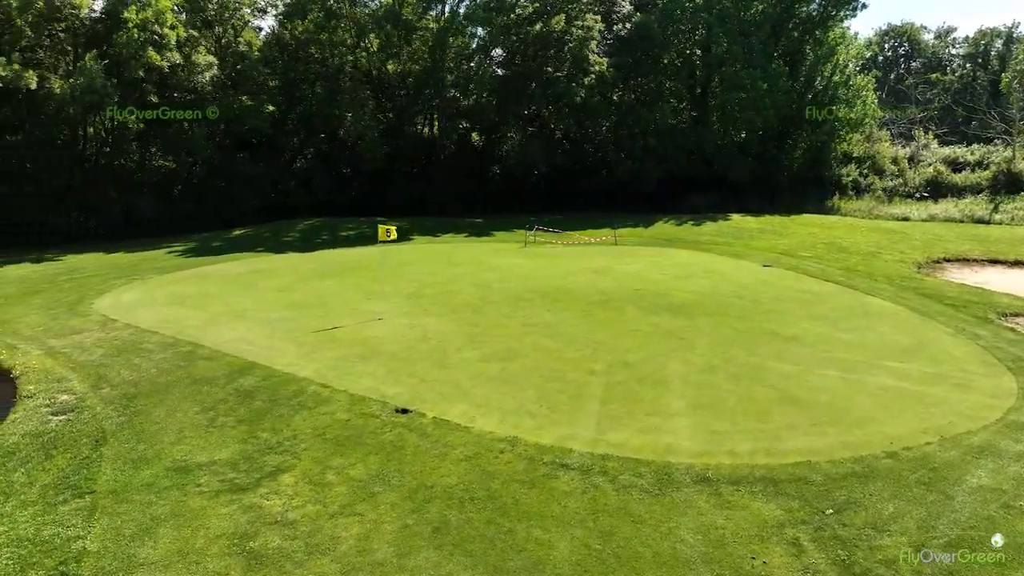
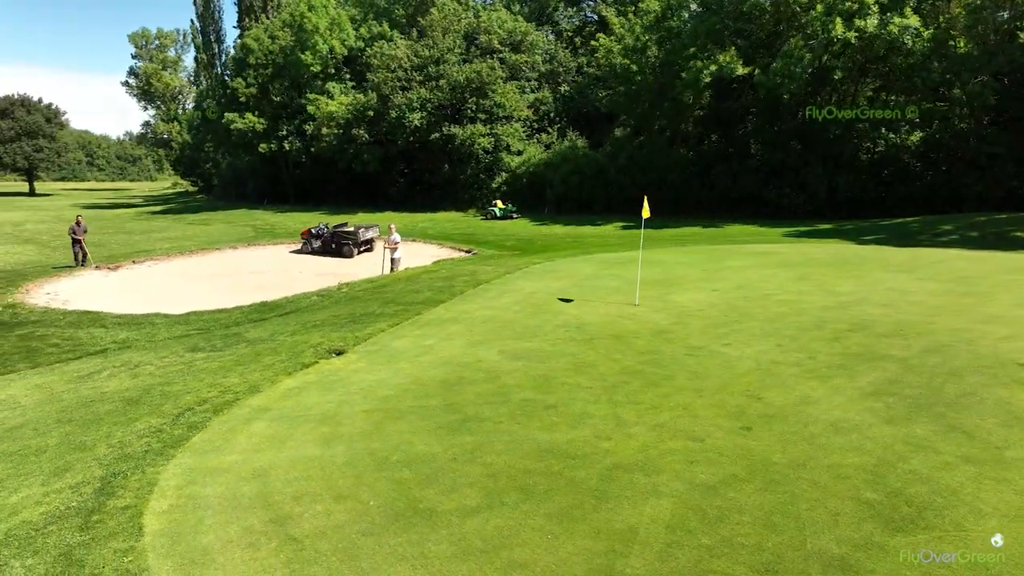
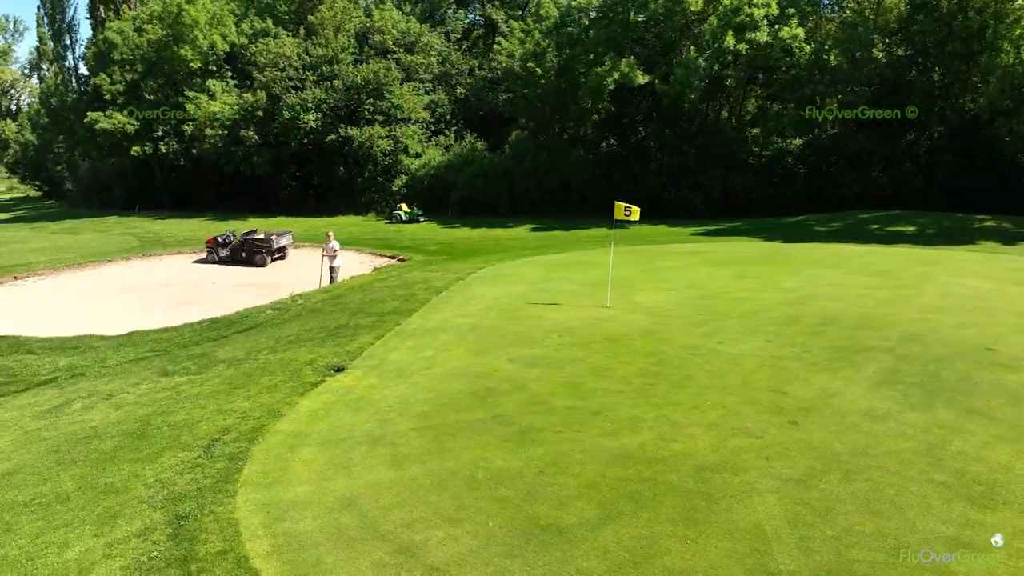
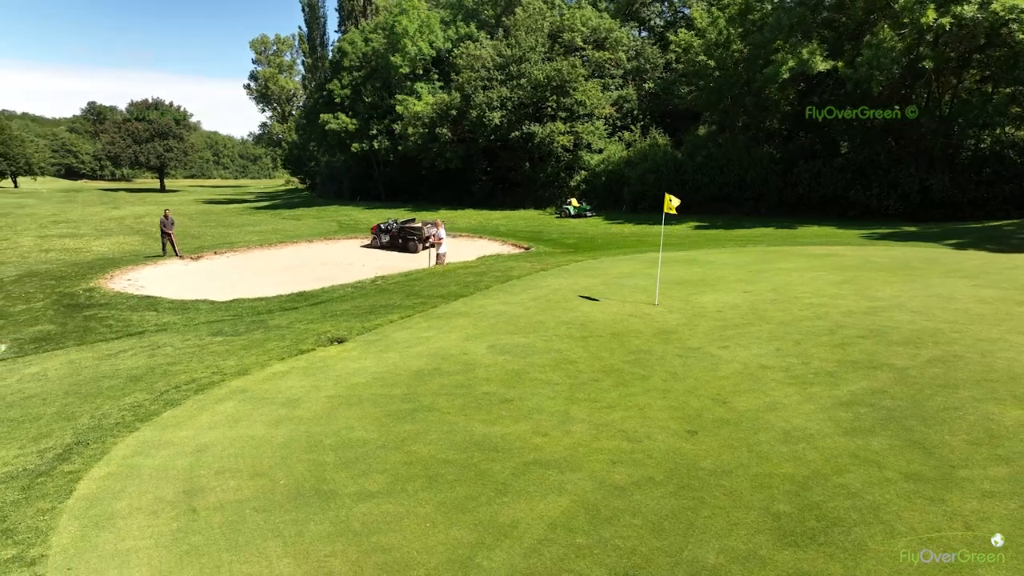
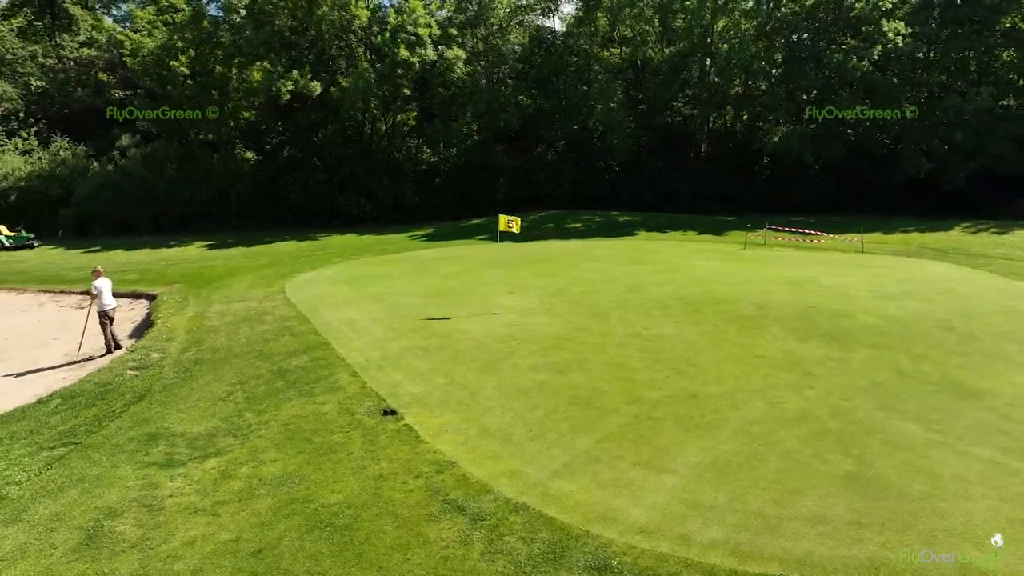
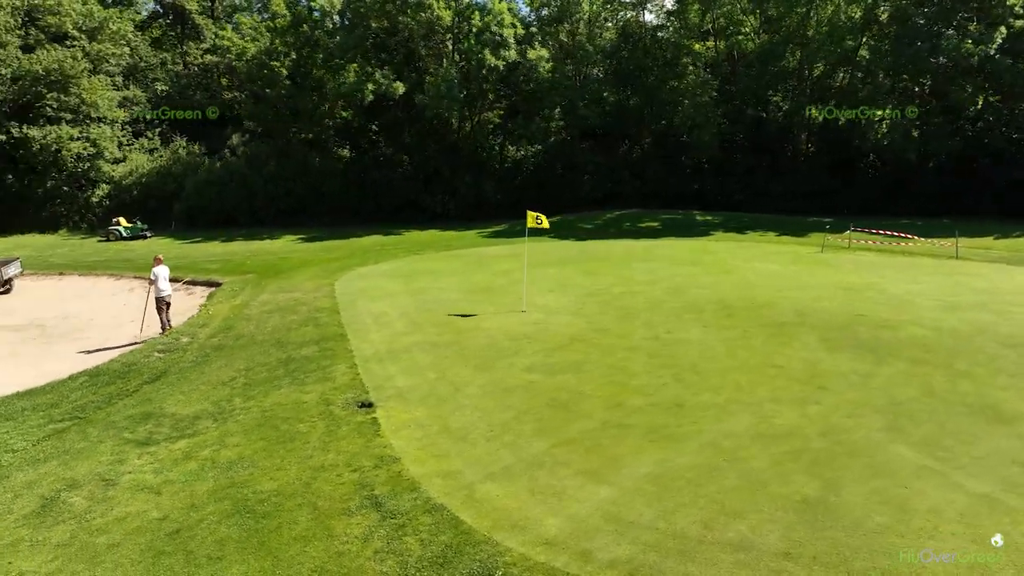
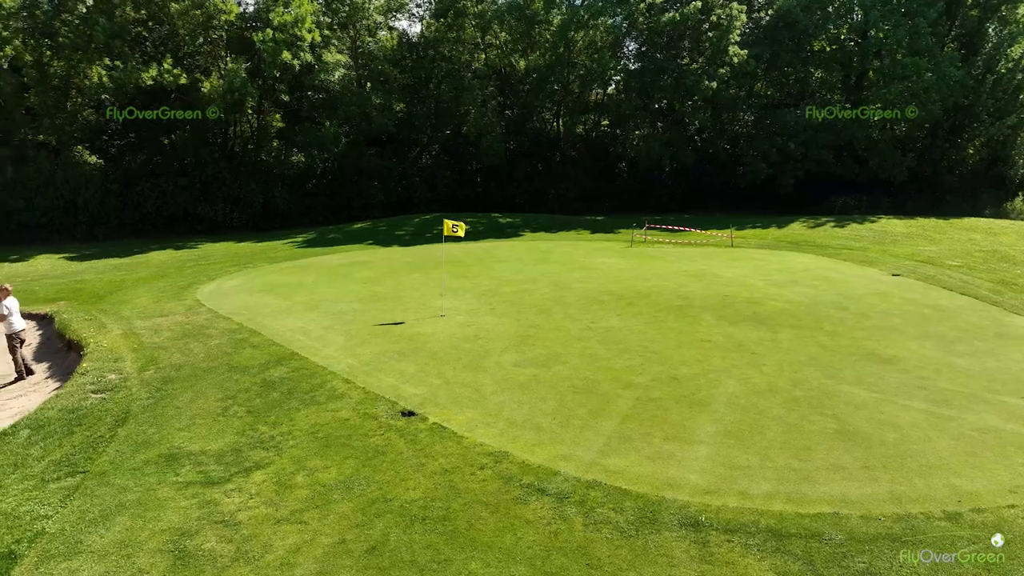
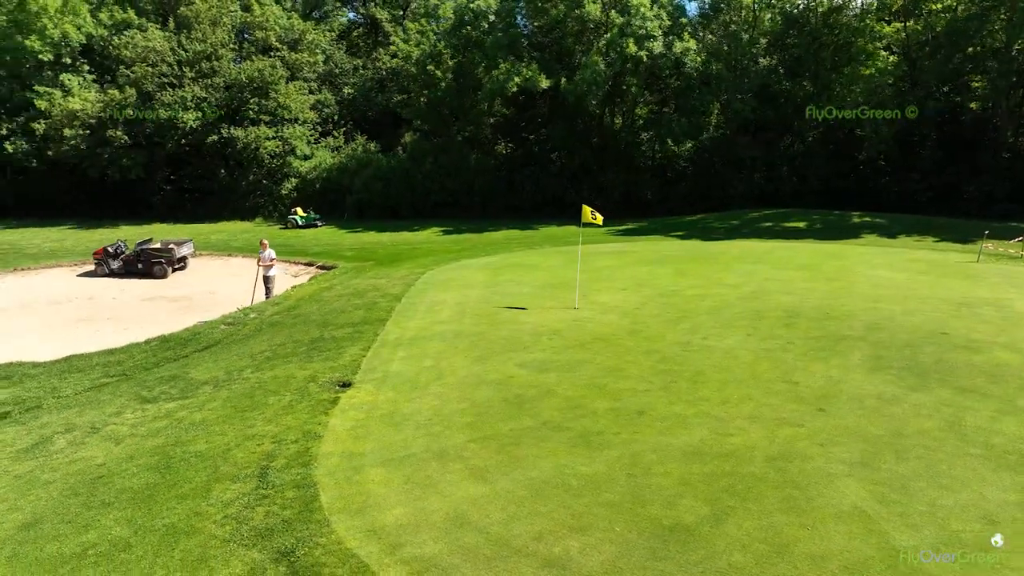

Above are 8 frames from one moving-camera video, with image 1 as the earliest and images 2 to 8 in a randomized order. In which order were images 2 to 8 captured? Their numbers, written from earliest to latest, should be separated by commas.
7, 5, 6, 8, 3, 2, 4
